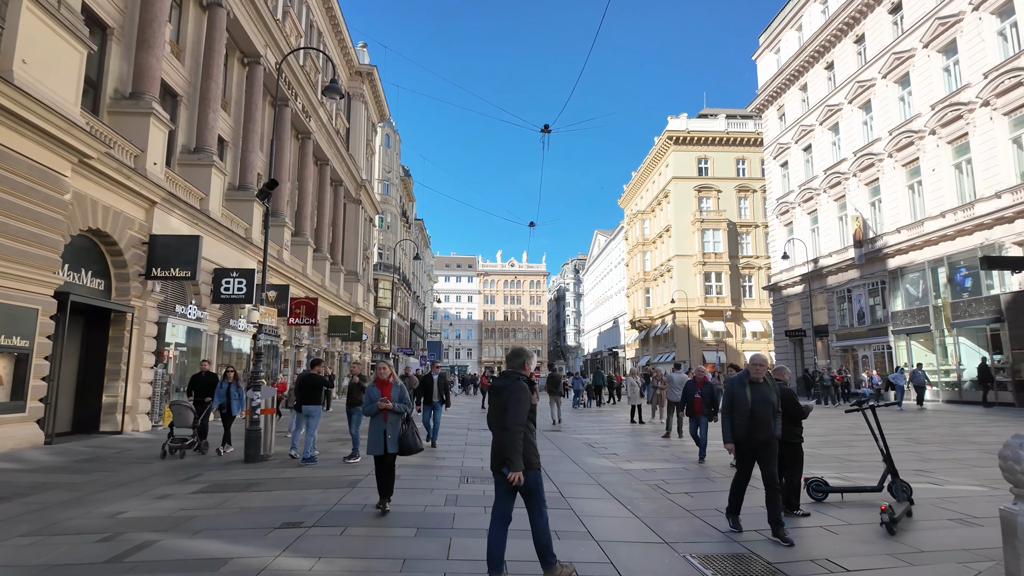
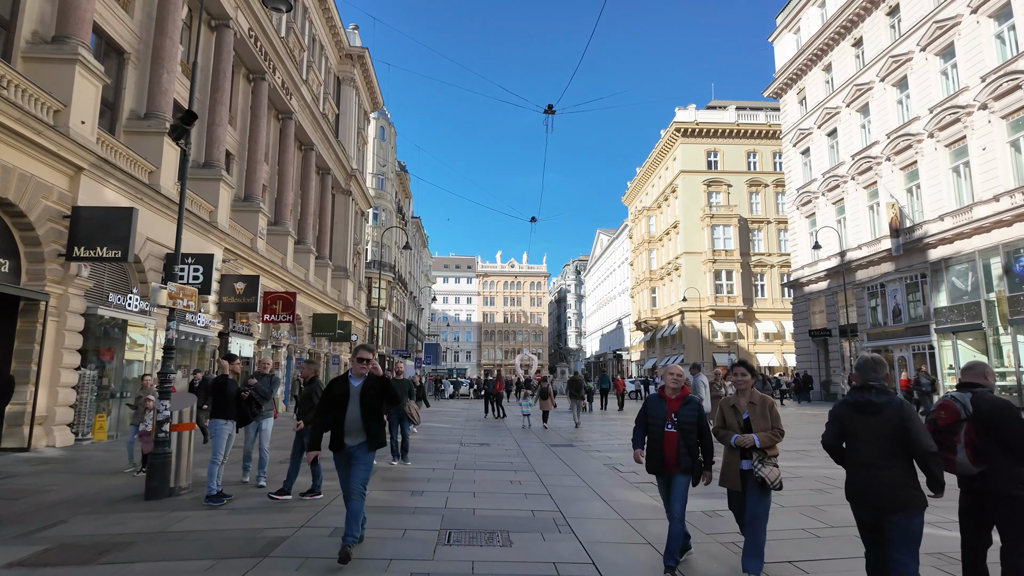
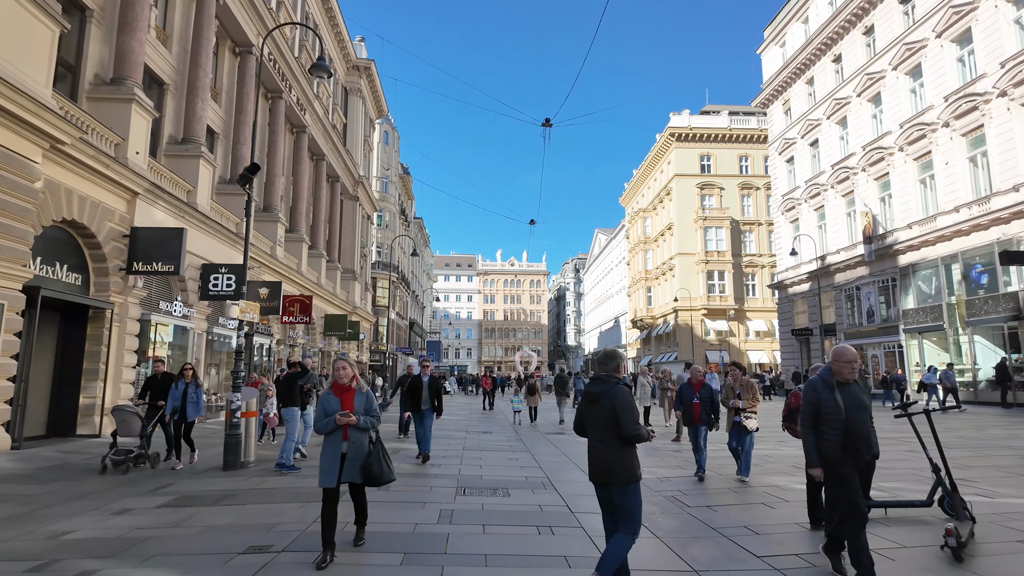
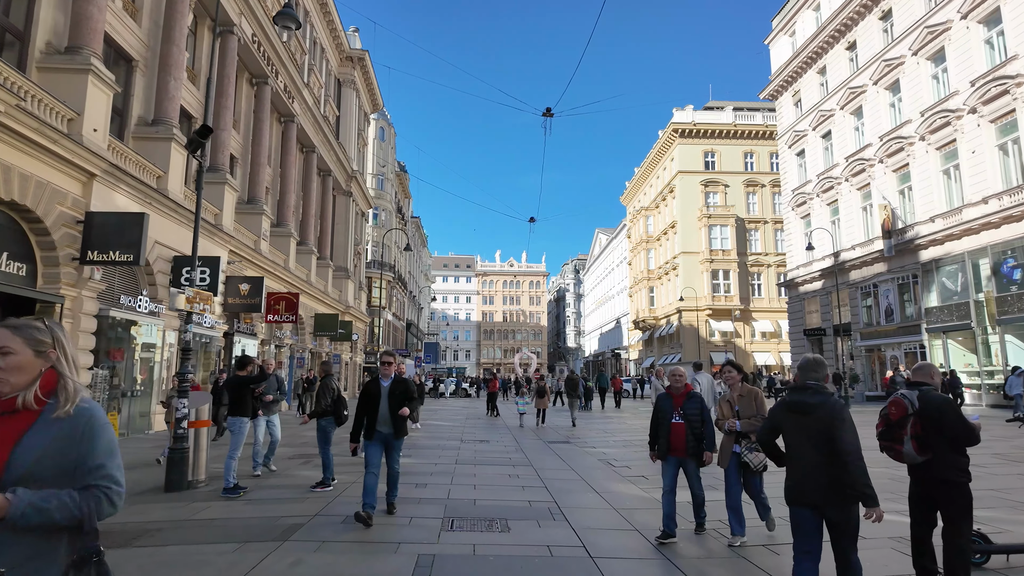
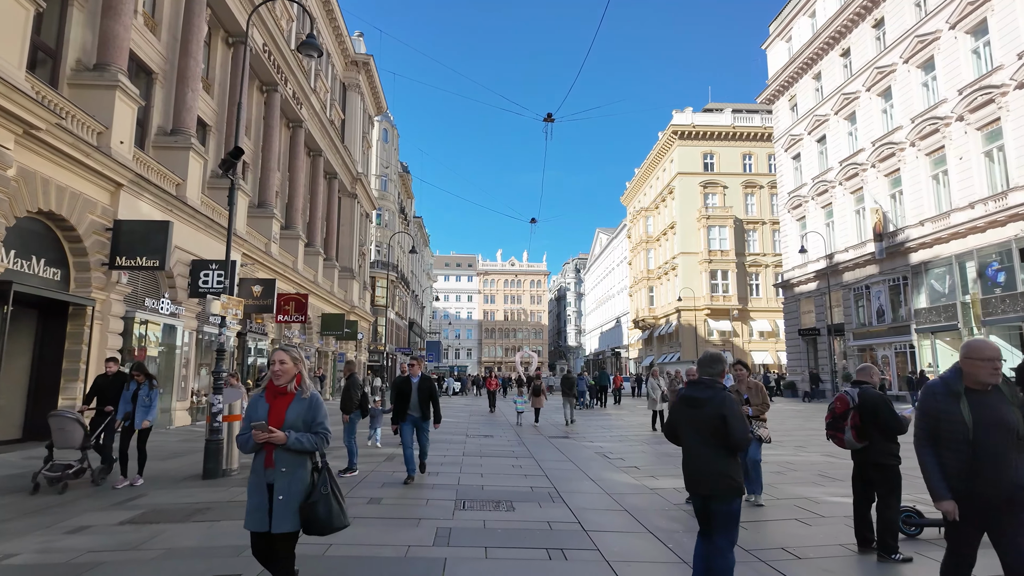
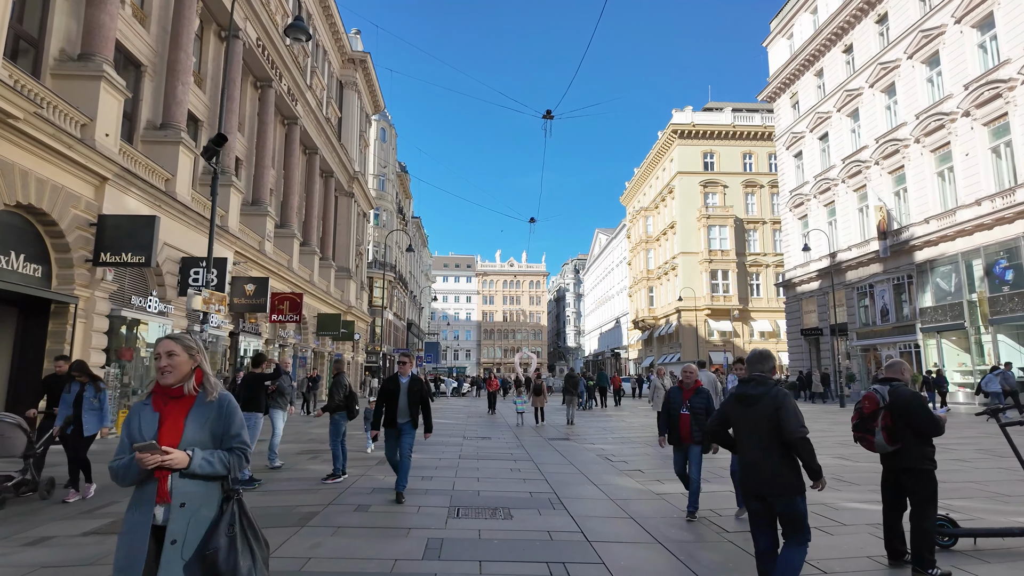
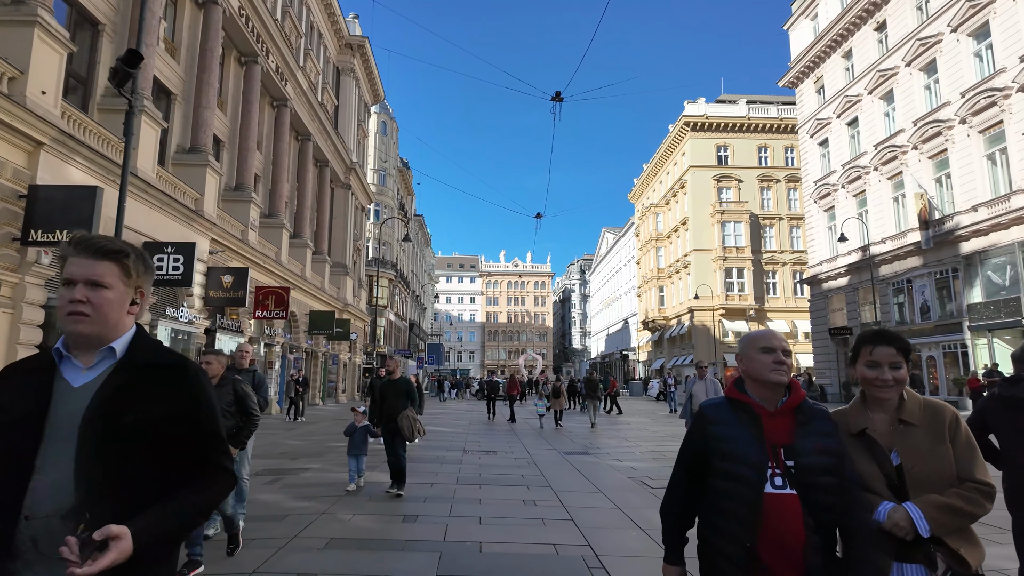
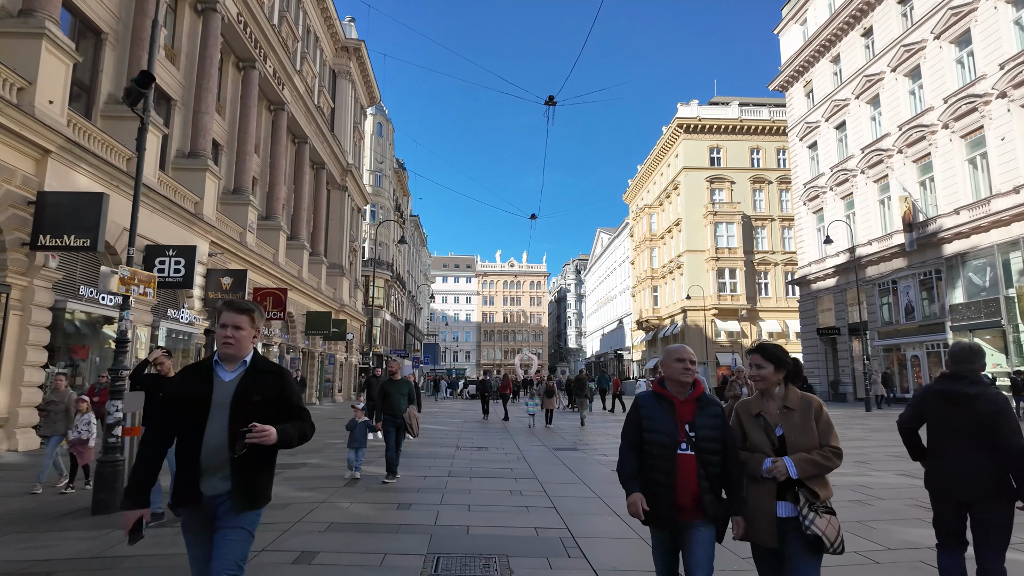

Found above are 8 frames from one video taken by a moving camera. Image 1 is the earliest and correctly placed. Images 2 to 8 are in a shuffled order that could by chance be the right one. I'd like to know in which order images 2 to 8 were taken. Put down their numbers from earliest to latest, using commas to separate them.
3, 5, 6, 4, 2, 8, 7
